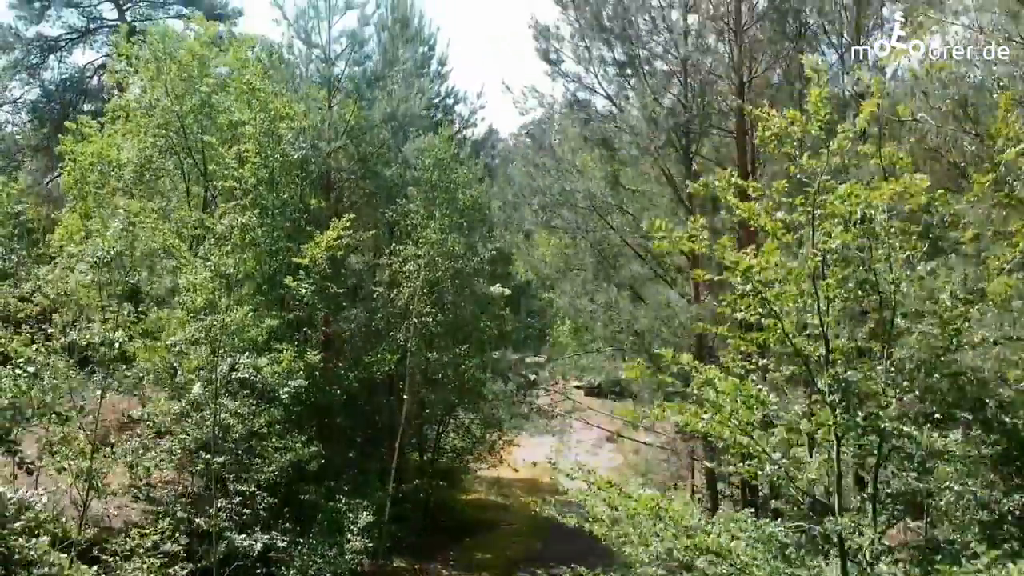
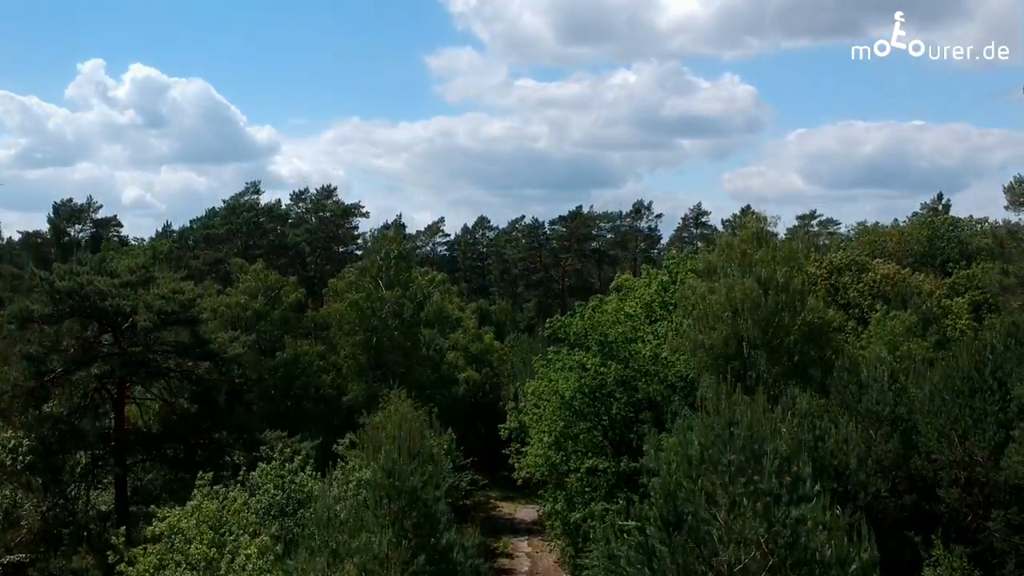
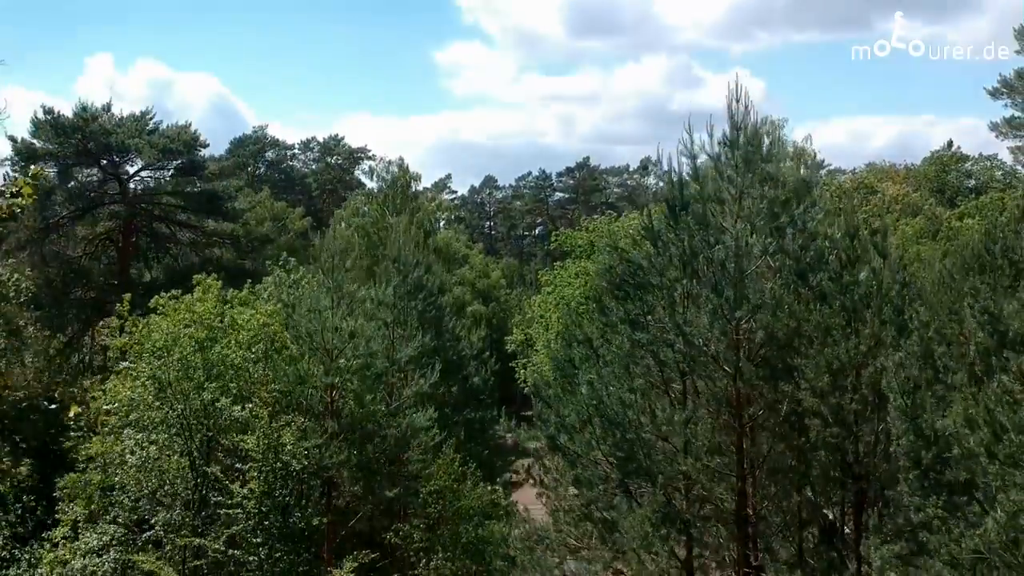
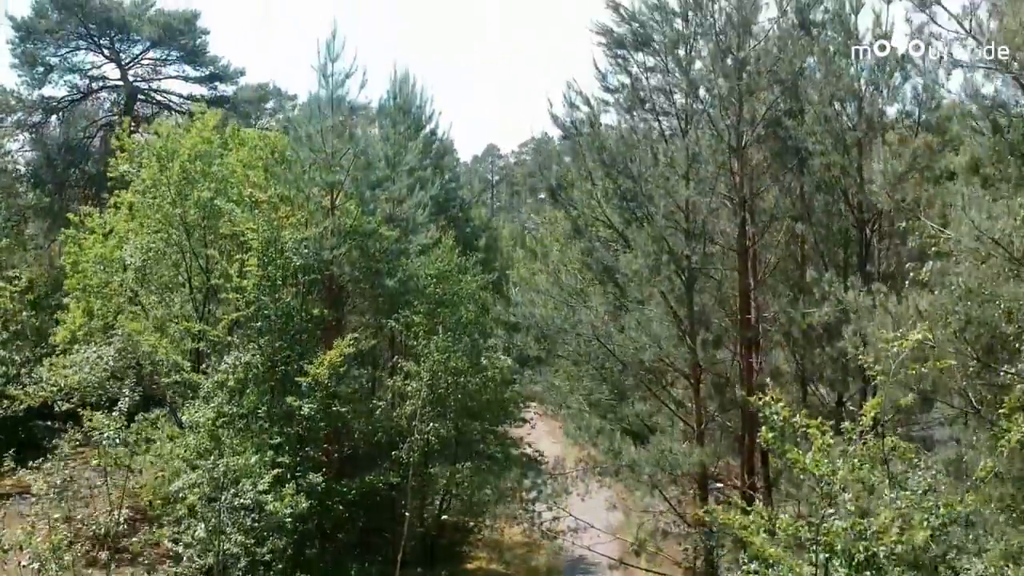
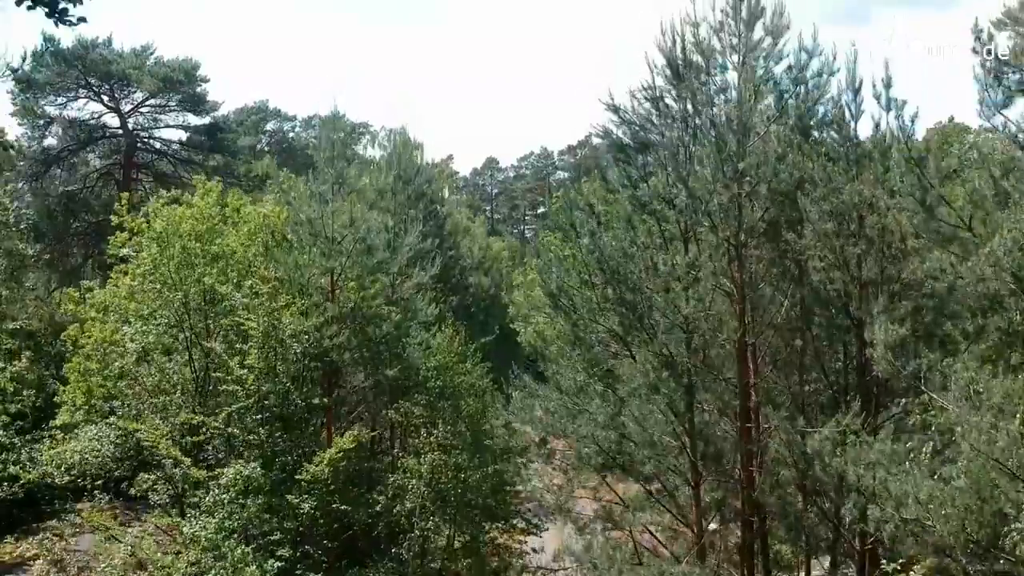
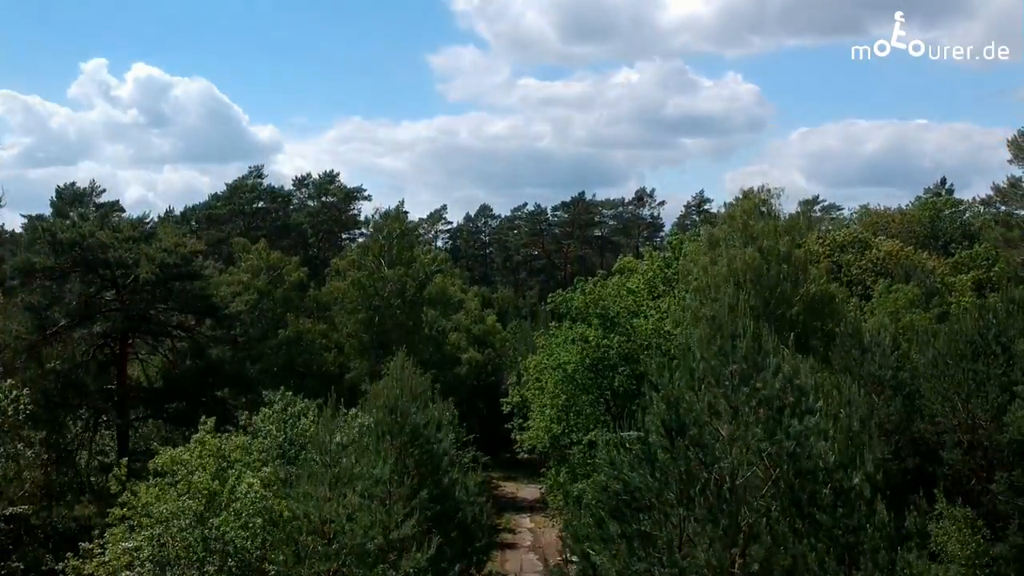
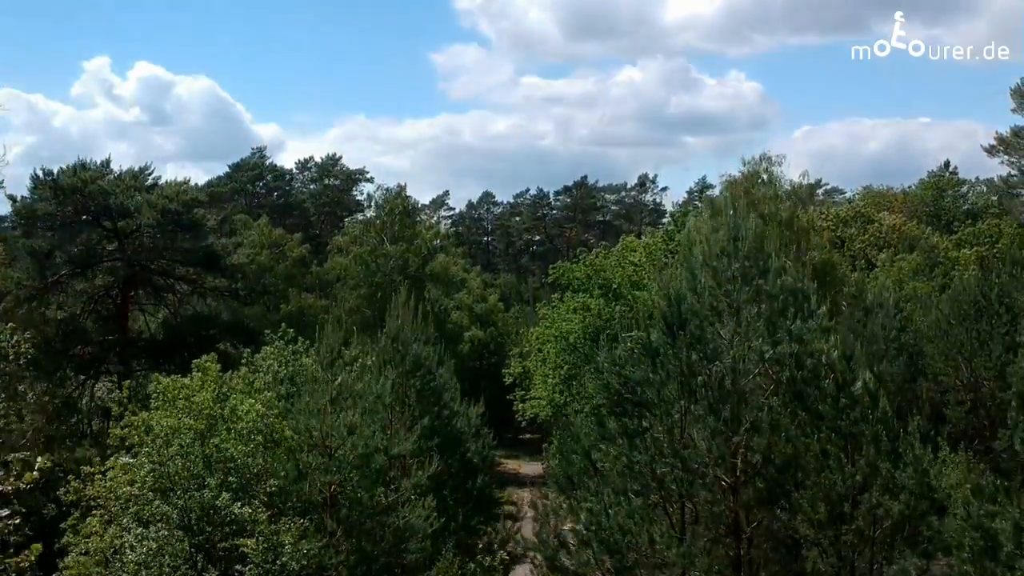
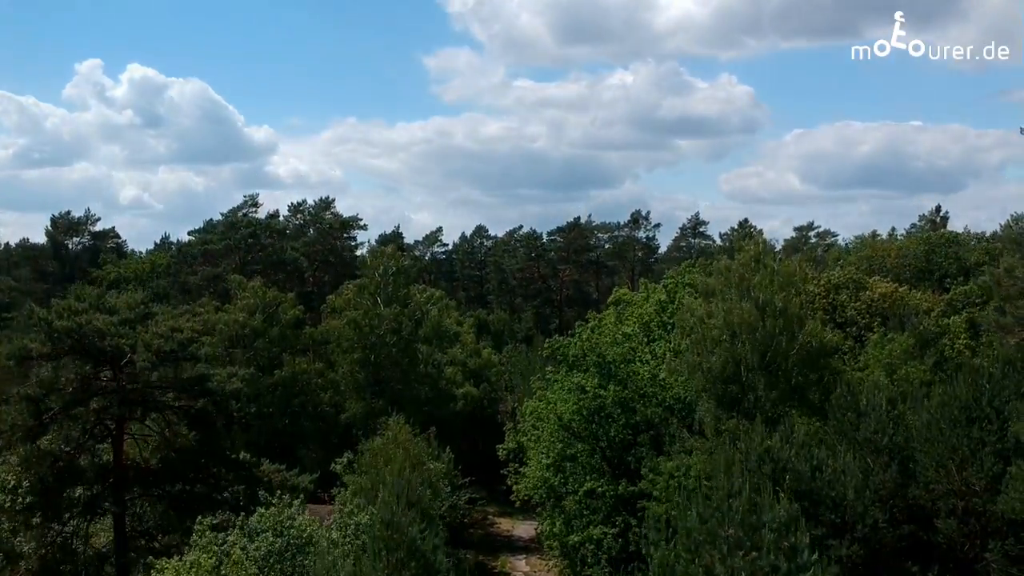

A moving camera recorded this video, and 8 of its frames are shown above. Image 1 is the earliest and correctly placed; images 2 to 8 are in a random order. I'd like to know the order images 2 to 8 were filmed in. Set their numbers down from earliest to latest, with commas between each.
4, 5, 3, 7, 6, 2, 8
